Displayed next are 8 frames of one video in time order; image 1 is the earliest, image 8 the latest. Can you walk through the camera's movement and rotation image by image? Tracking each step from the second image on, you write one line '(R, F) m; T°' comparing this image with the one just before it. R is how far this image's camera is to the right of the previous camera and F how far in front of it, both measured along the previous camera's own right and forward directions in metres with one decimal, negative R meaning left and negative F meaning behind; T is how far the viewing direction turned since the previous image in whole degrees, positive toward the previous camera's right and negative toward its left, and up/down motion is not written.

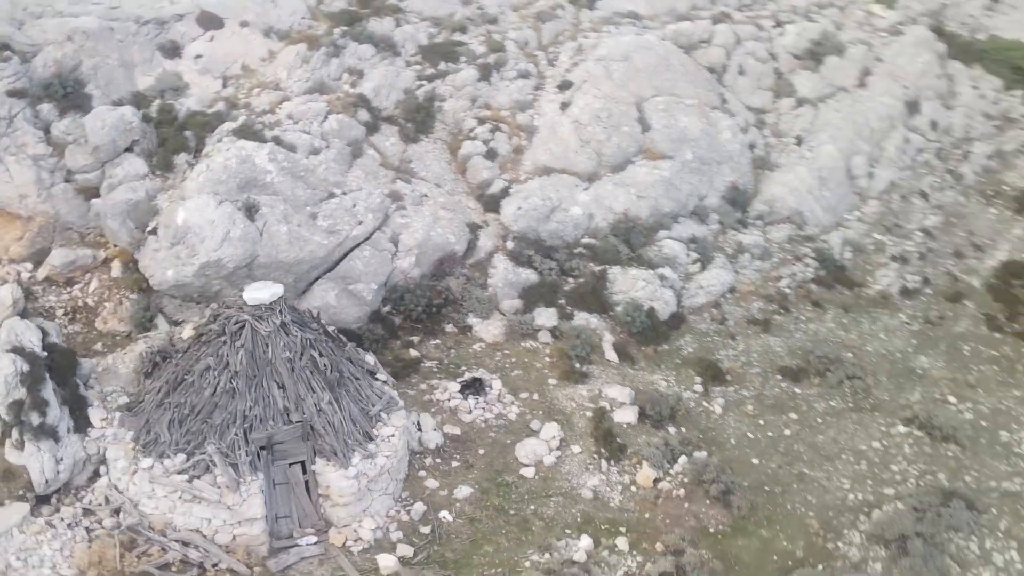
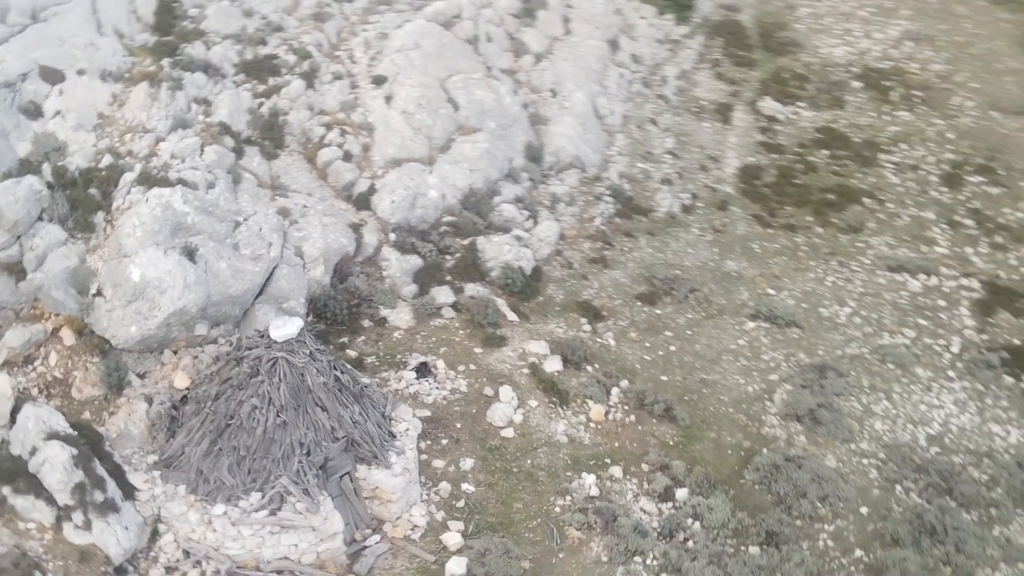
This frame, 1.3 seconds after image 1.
(-3.3, -0.5) m; +20°
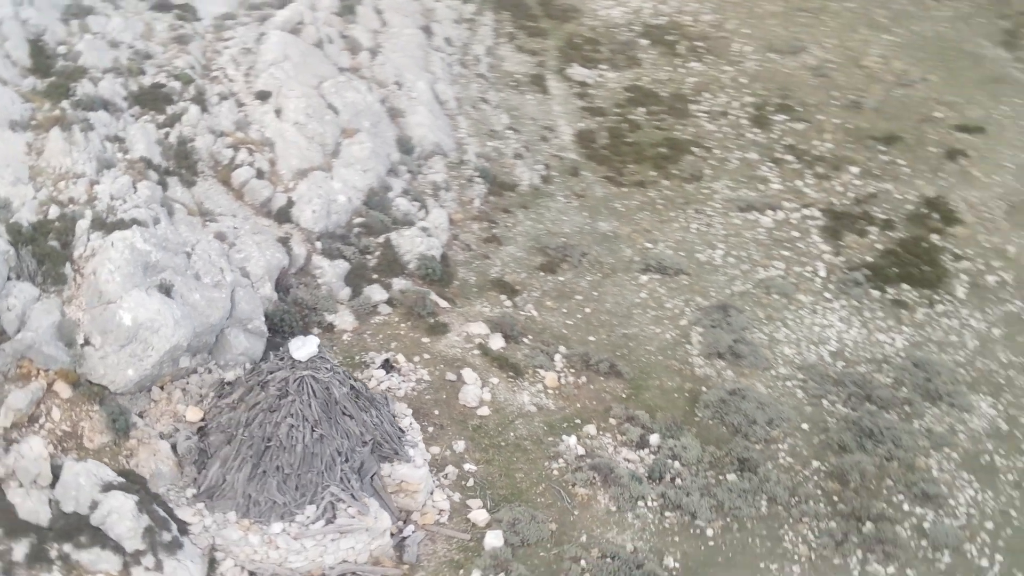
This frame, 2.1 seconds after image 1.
(-2.3, -0.5) m; +13°
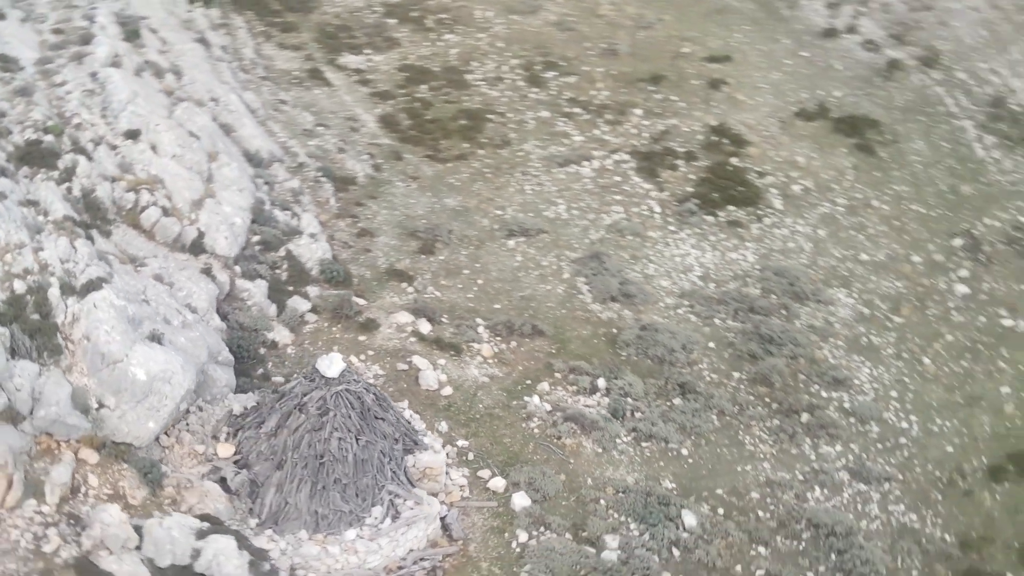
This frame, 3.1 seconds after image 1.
(-3.0, -0.6) m; +16°
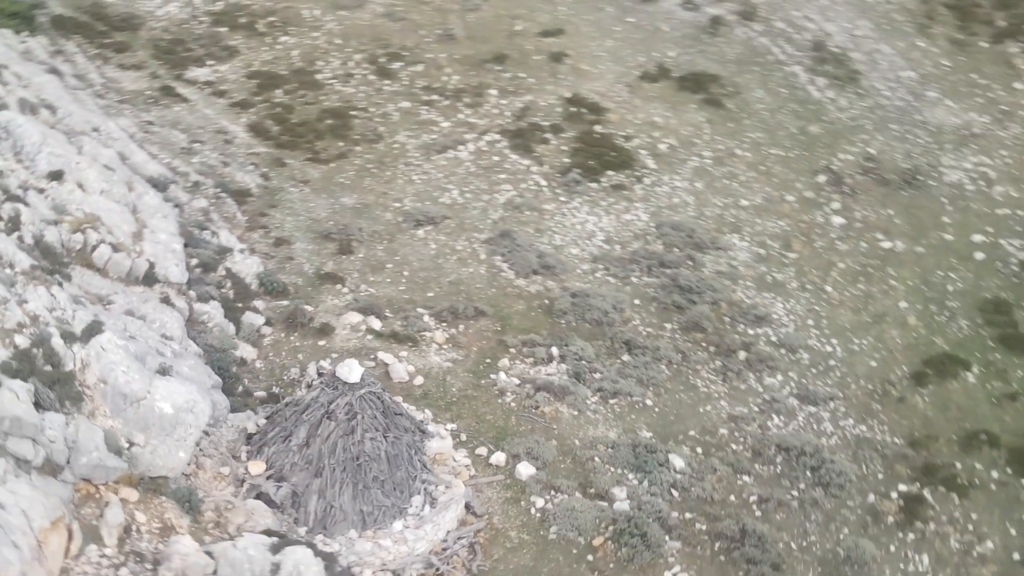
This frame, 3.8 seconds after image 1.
(-2.1, -0.6) m; +11°
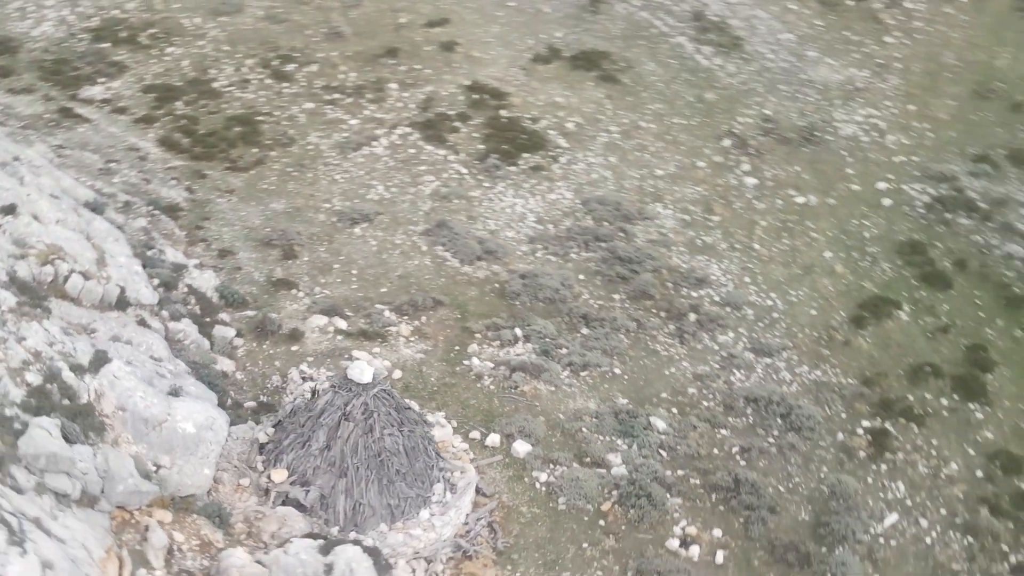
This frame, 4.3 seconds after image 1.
(-1.5, -0.4) m; +8°
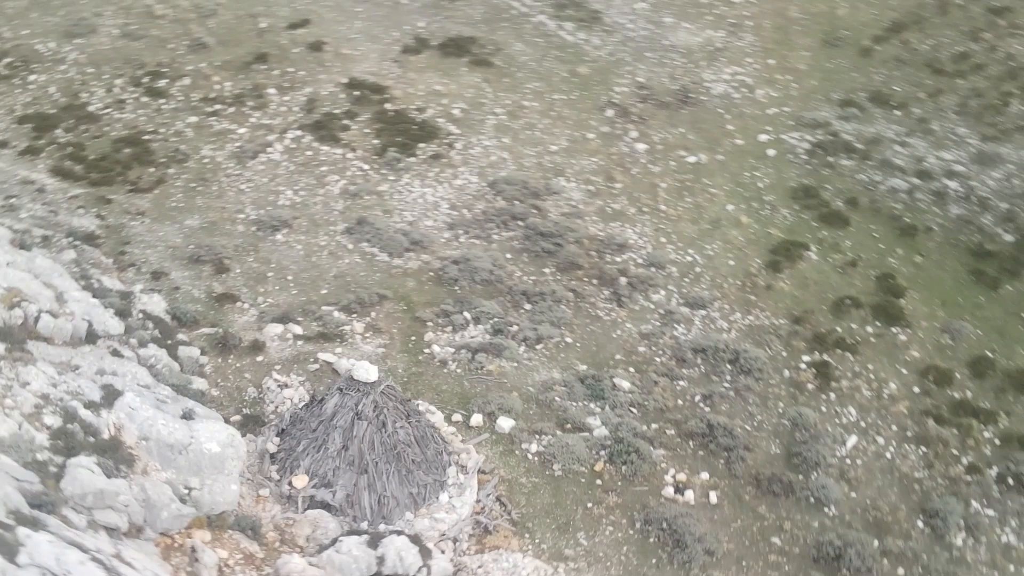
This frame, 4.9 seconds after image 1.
(-1.8, -0.5) m; +9°
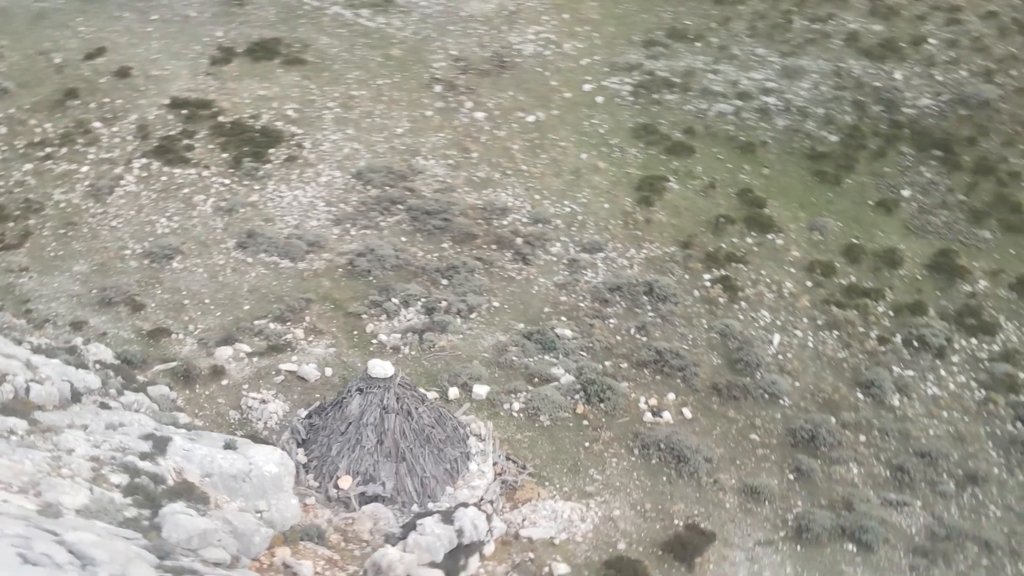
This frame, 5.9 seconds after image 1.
(-3.0, -0.7) m; +14°
